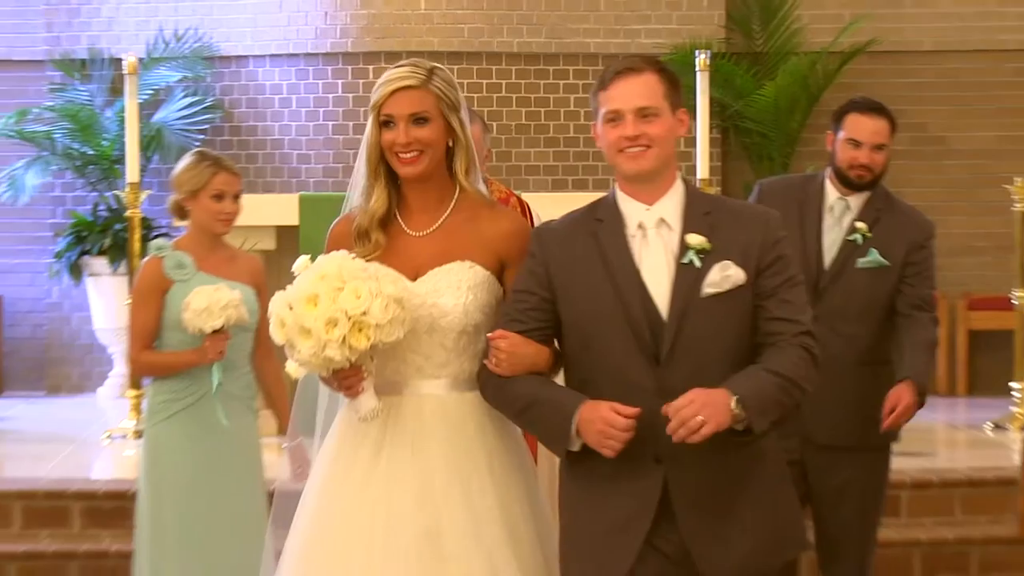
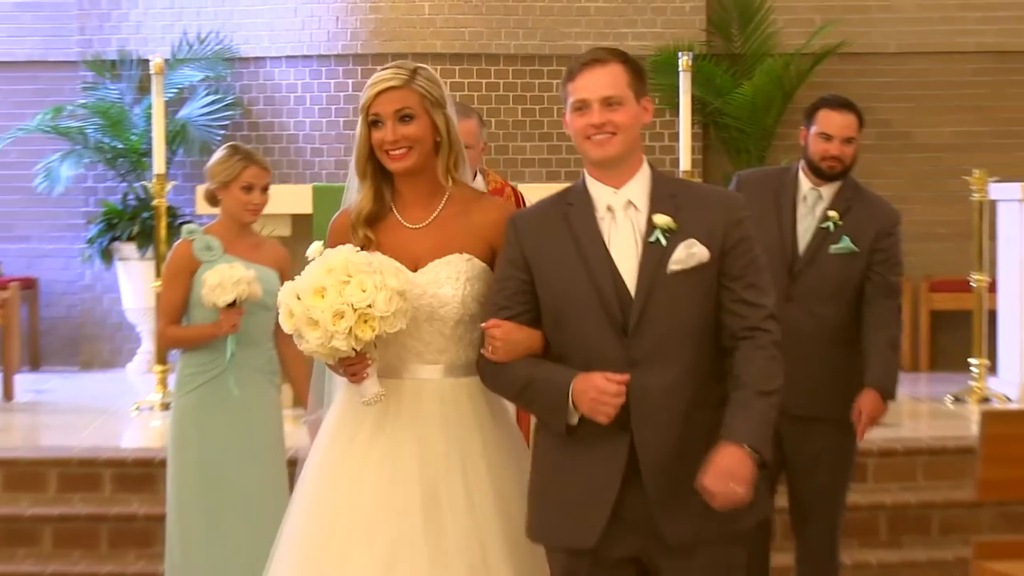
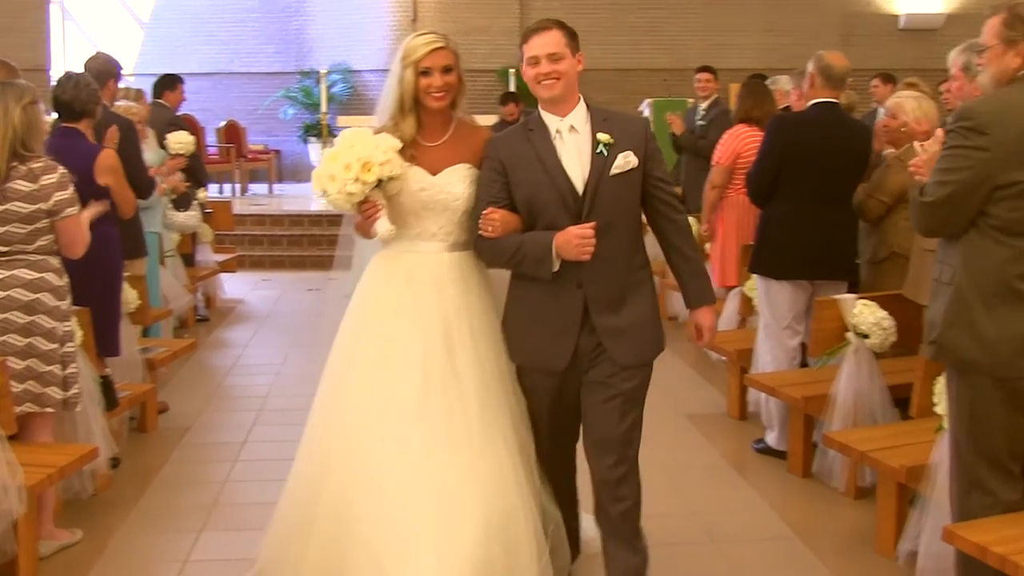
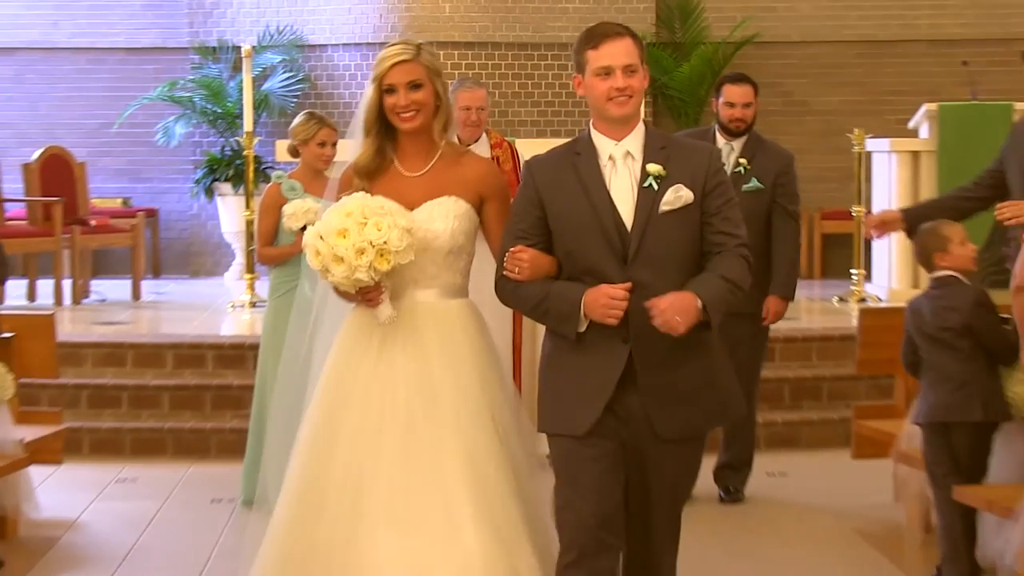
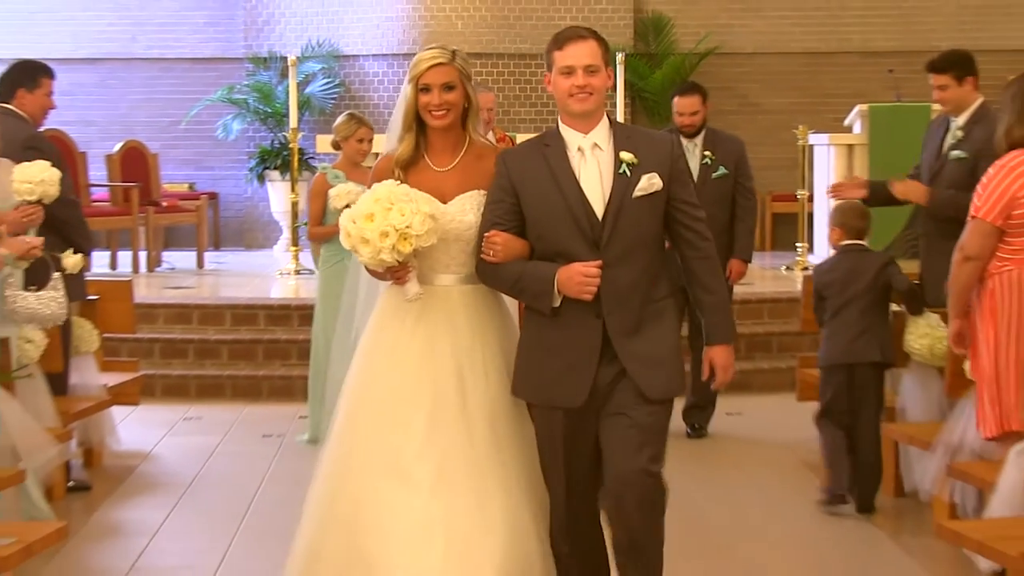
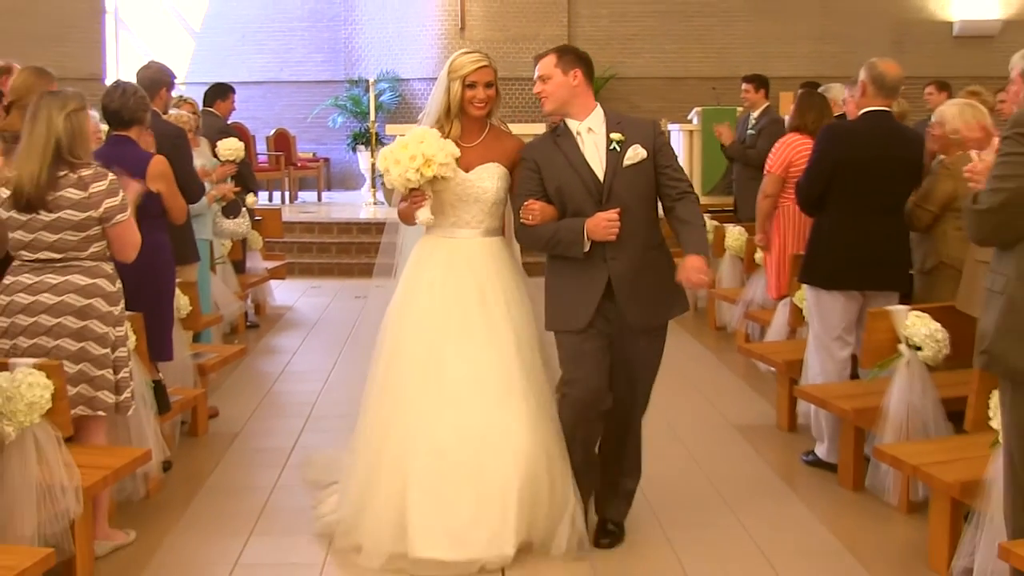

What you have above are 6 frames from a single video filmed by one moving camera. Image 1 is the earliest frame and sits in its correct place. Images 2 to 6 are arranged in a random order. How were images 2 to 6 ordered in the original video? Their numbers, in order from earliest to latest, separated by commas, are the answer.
2, 4, 5, 6, 3
